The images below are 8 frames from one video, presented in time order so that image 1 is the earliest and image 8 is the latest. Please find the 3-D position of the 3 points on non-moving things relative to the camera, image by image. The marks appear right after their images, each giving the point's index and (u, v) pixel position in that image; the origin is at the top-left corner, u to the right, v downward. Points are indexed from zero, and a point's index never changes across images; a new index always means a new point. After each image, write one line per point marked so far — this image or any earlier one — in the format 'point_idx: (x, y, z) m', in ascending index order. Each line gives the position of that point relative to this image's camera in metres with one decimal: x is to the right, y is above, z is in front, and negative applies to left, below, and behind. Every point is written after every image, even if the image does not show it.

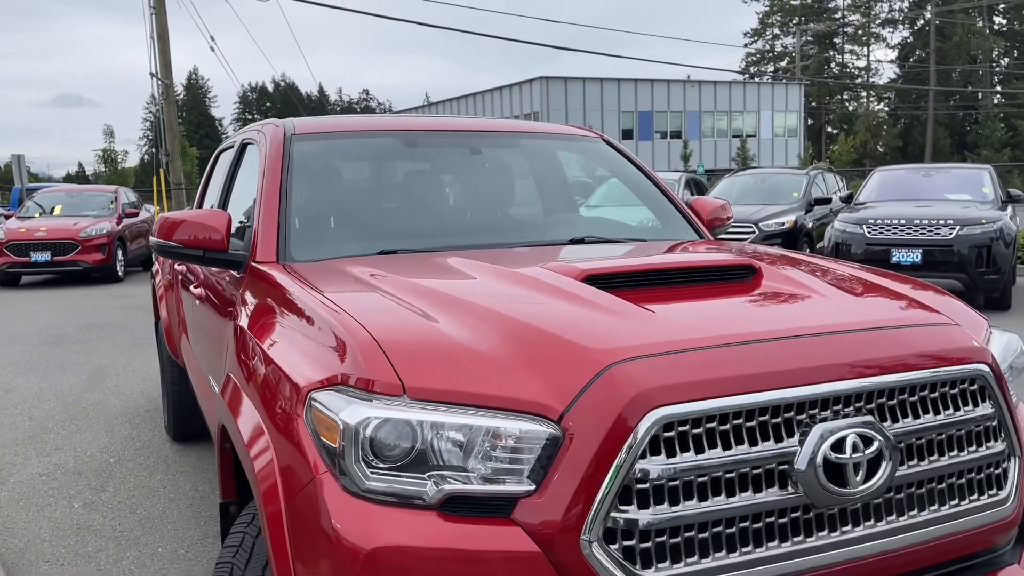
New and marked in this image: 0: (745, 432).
0: (+0.5, -0.3, +1.7) m
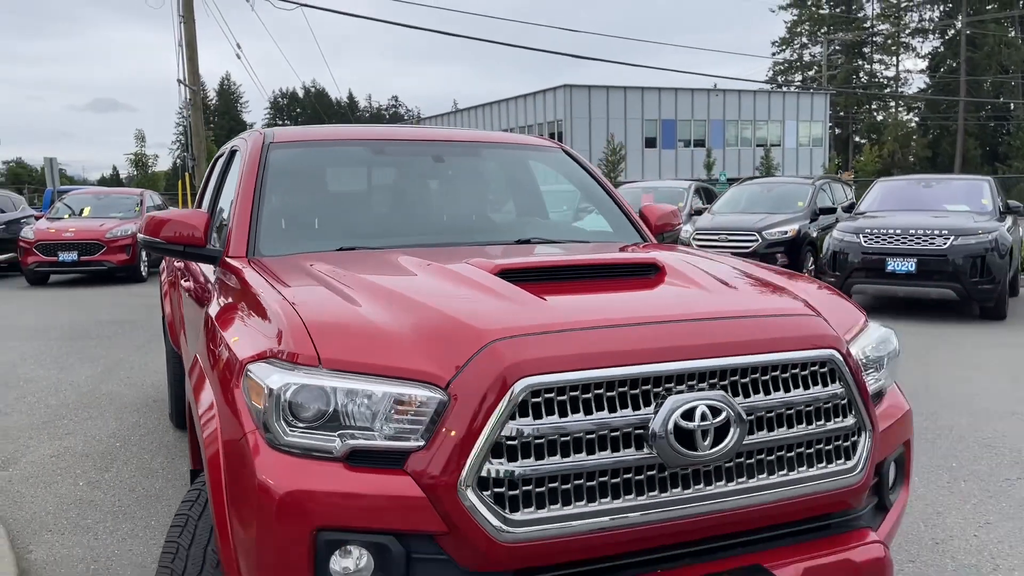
0: (+0.2, -0.3, +2.0) m
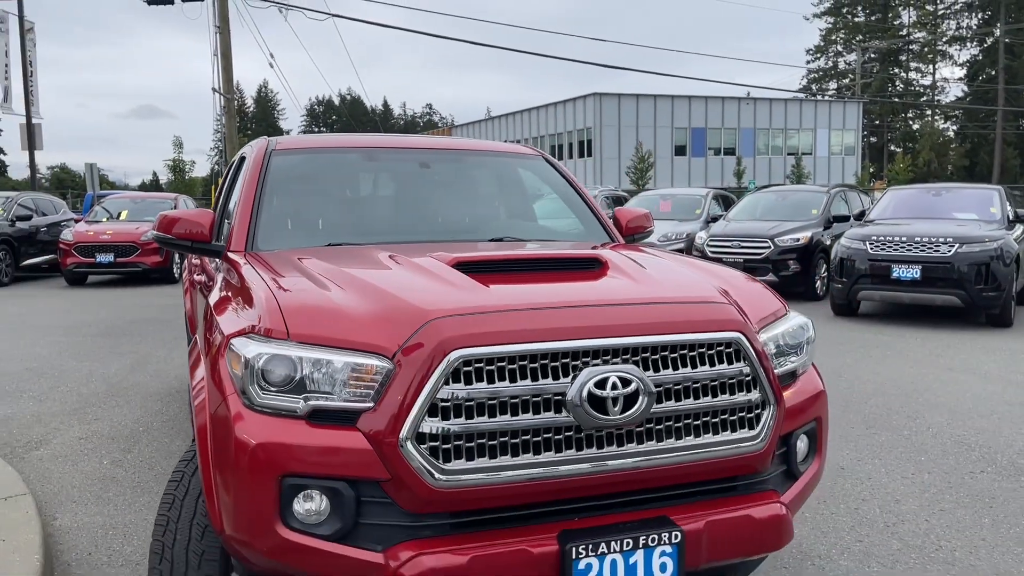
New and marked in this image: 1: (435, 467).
0: (0.0, -0.2, +2.4) m
1: (-0.2, -0.5, +2.3) m
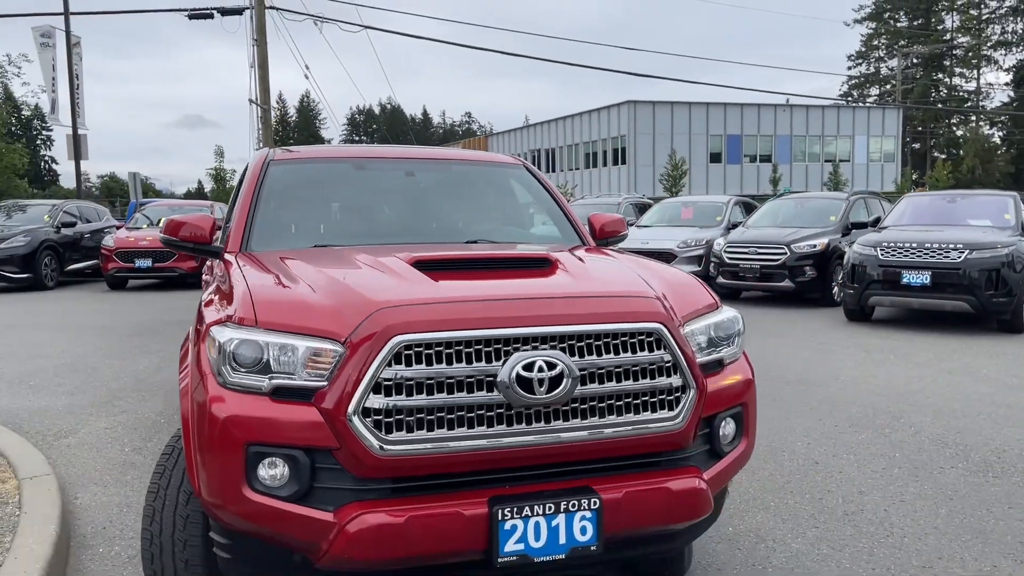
0: (-0.1, -0.2, +2.7) m
1: (-0.4, -0.4, +2.6) m
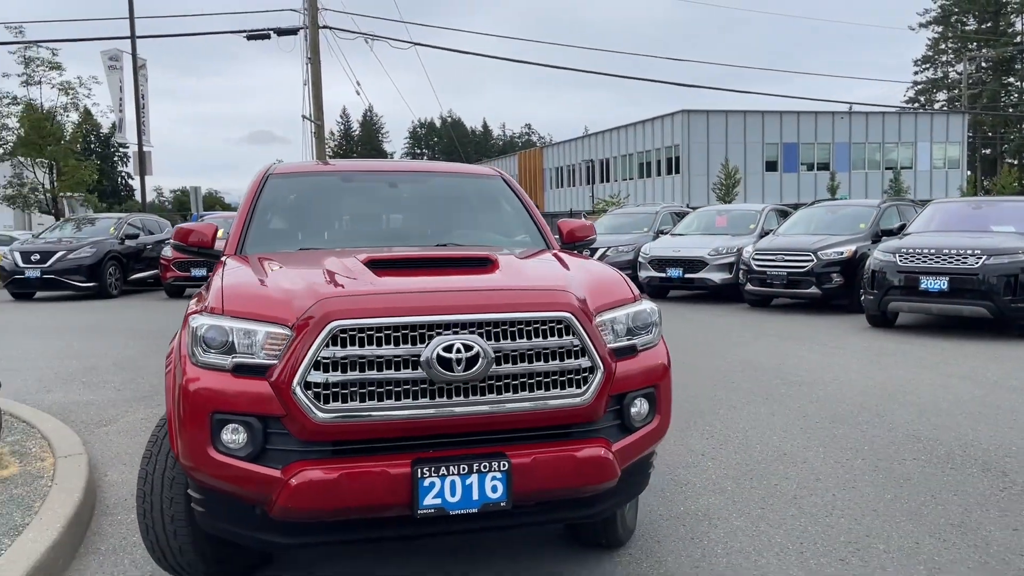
0: (-0.4, -0.2, +3.2) m
1: (-0.7, -0.4, +3.1) m
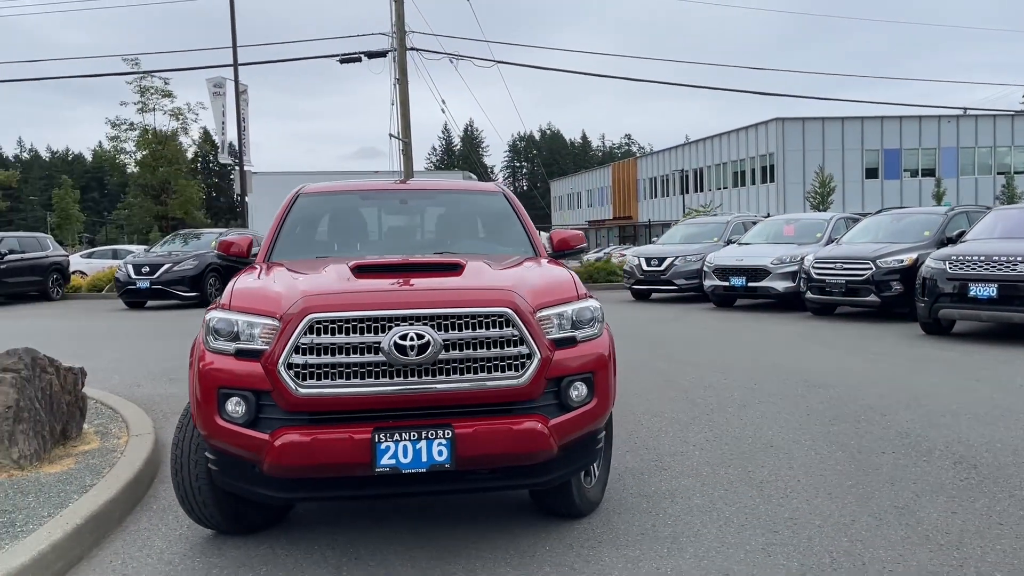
0: (-0.7, -0.2, +3.9) m
1: (-0.9, -0.4, +3.9) m
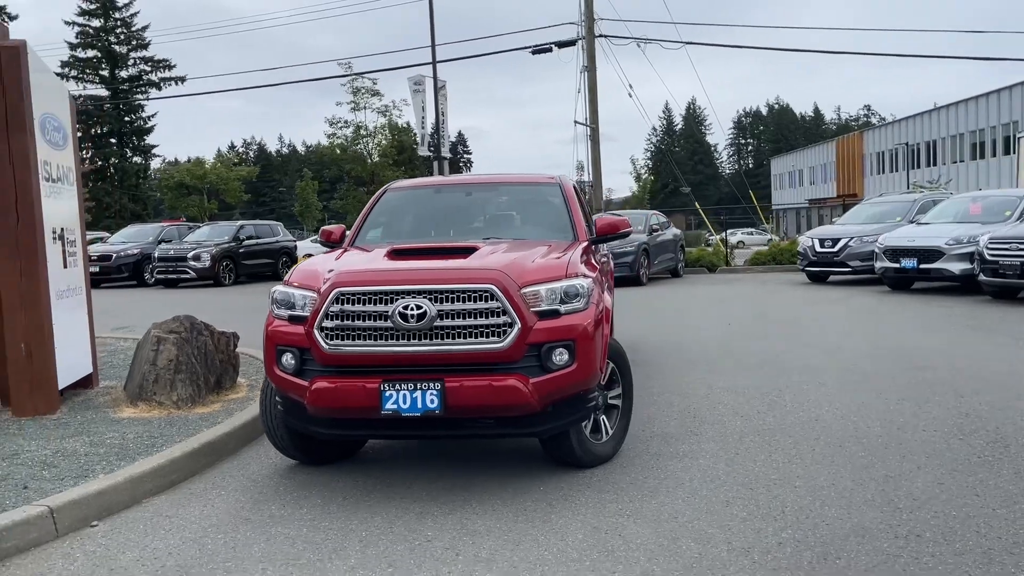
0: (-0.8, -0.1, +4.9) m
1: (-1.0, -0.3, +4.9) m
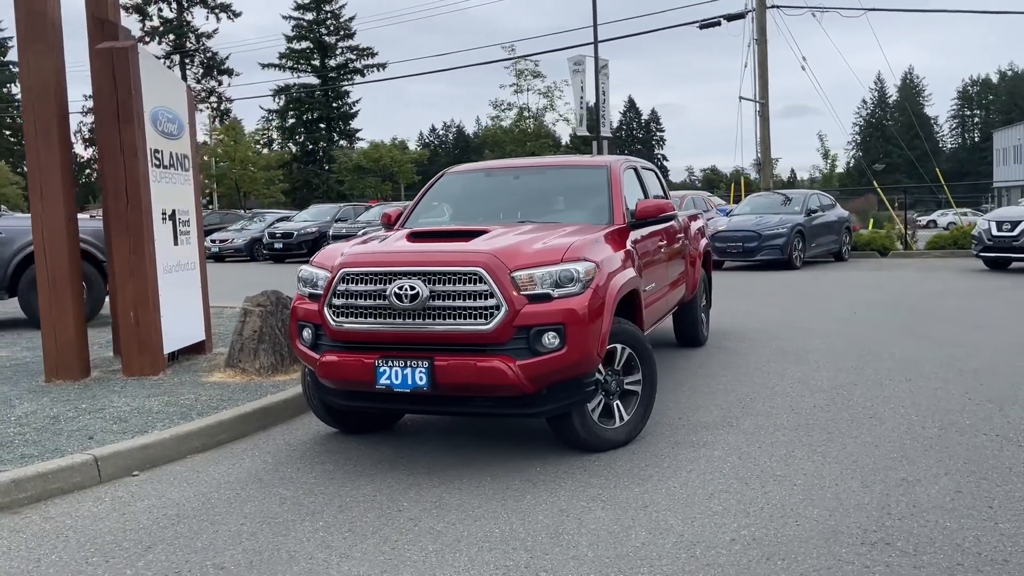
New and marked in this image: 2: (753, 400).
0: (-0.8, 0.0, +5.2) m
1: (-1.1, -0.2, +5.2) m
2: (+1.9, -0.9, +6.7) m
